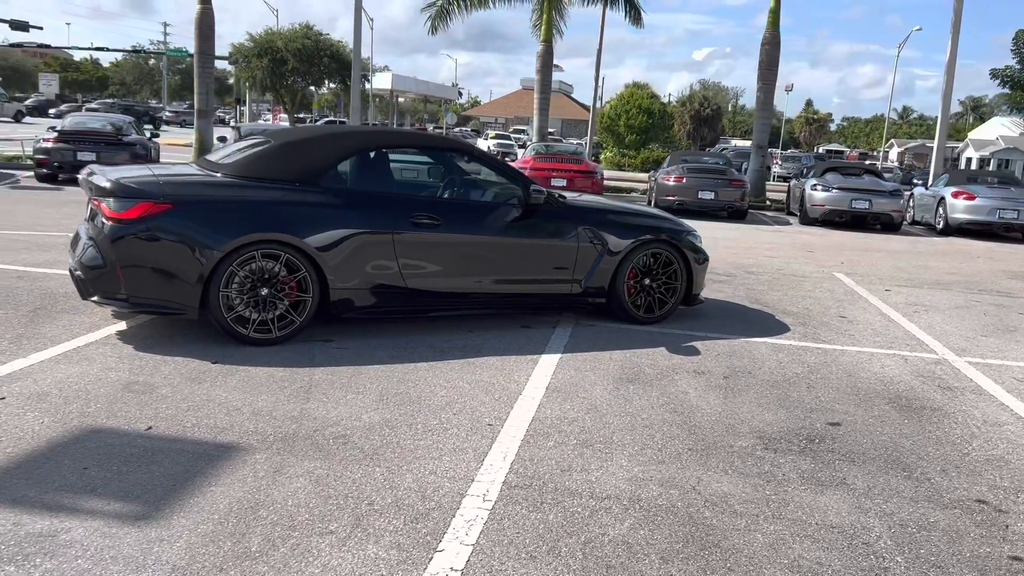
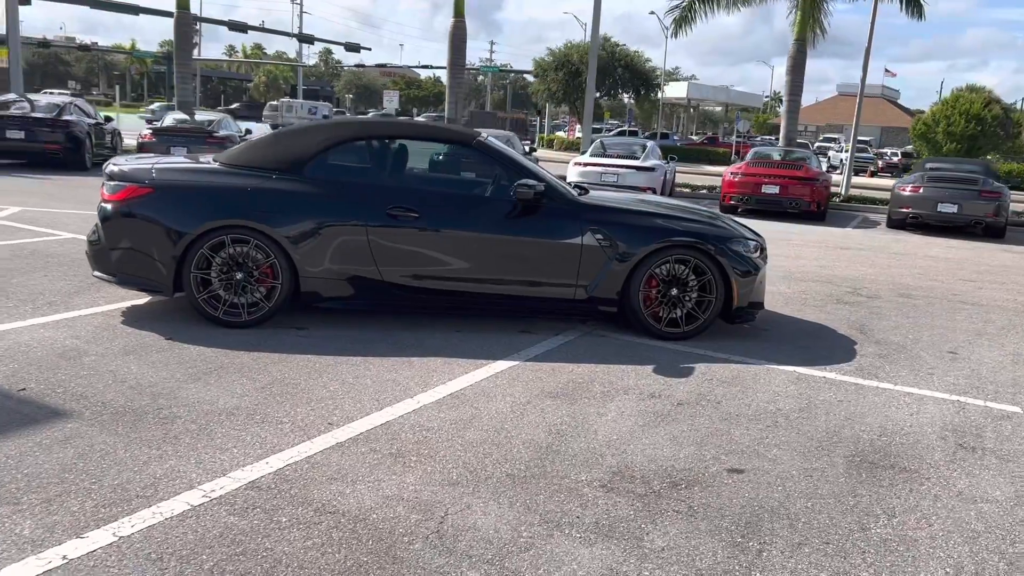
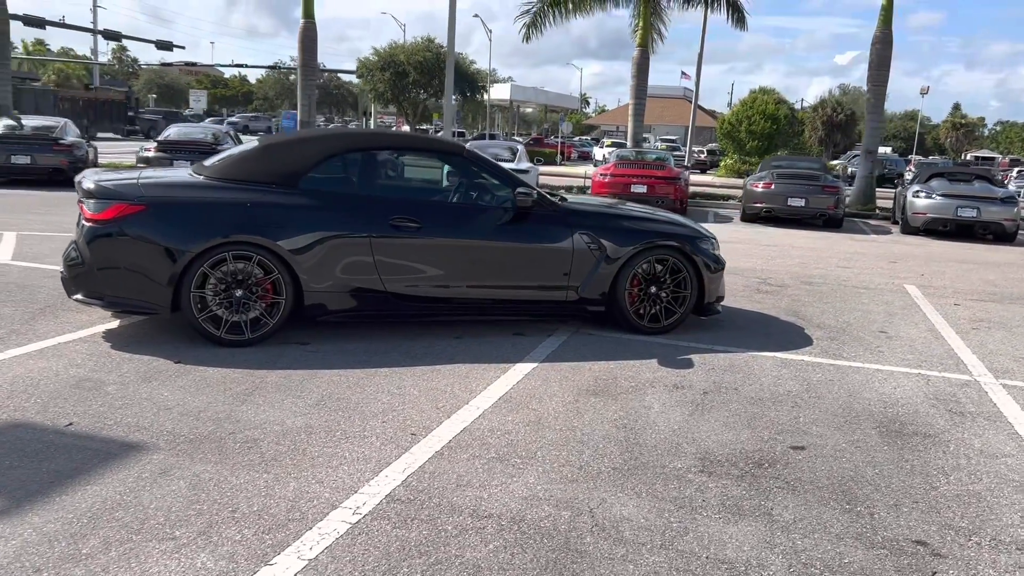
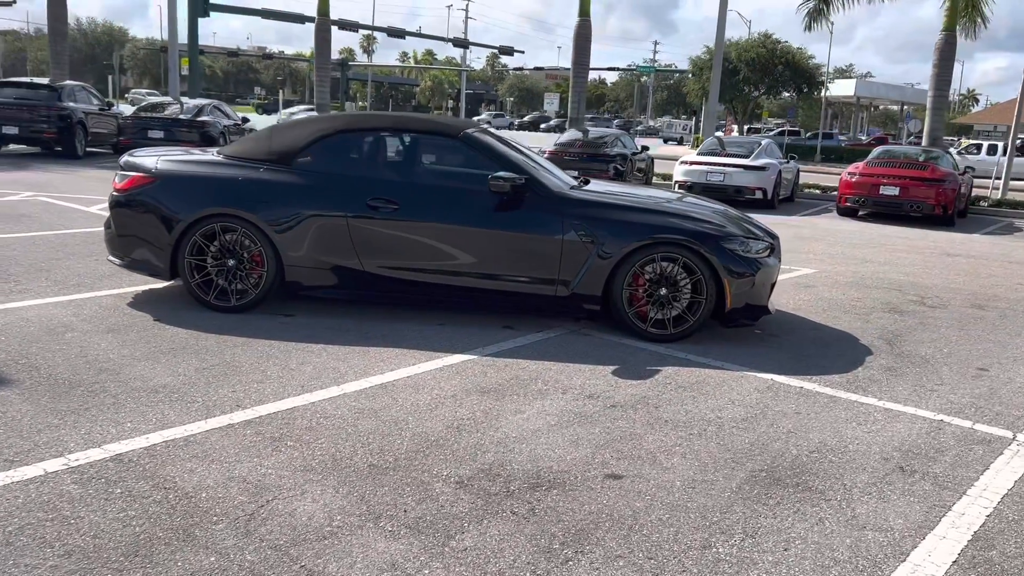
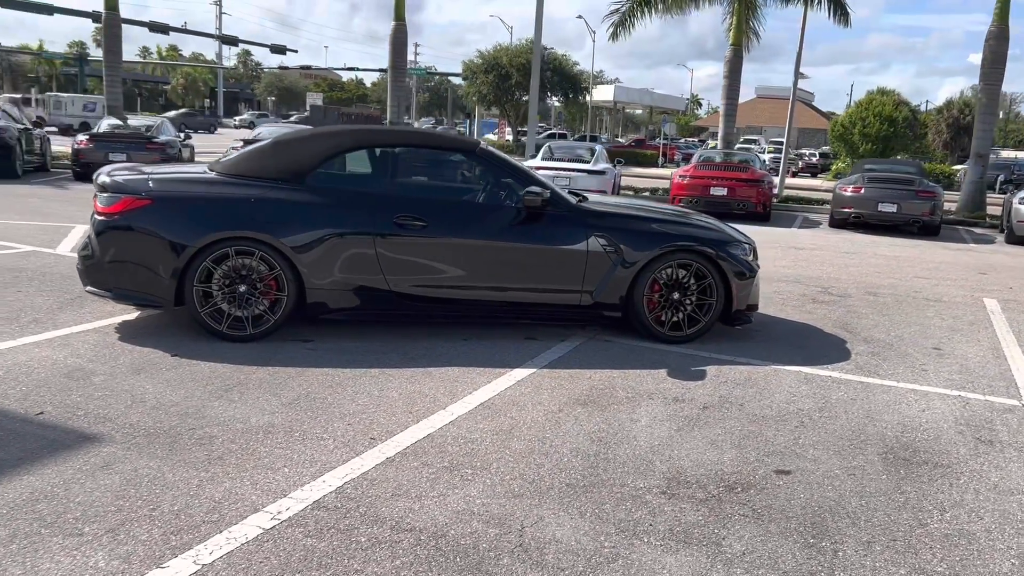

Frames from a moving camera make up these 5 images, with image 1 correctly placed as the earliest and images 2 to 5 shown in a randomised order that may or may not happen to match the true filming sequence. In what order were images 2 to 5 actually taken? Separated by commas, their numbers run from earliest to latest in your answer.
3, 5, 2, 4
